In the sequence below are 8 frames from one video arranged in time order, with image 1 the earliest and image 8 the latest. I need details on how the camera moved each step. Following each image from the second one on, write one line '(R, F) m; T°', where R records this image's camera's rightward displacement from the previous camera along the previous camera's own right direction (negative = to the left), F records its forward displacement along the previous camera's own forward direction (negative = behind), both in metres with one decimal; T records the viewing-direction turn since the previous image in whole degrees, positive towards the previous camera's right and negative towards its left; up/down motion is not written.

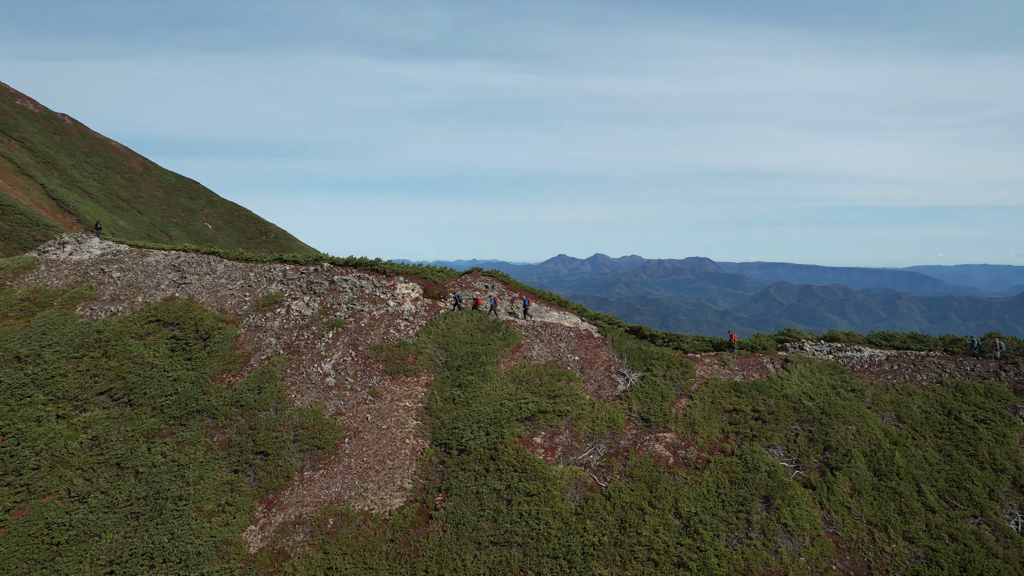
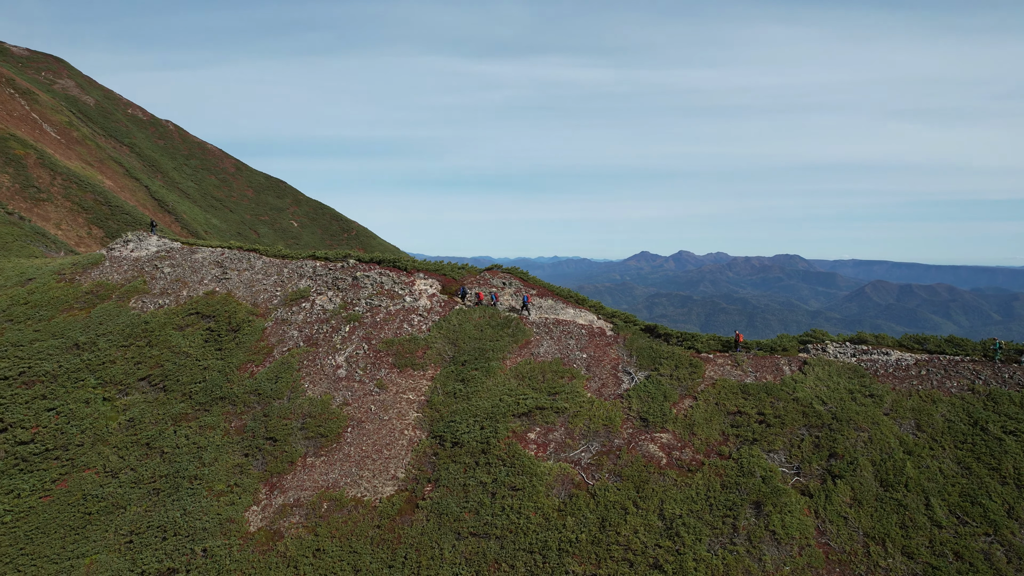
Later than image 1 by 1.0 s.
(+2.0, 0.0) m; -5°
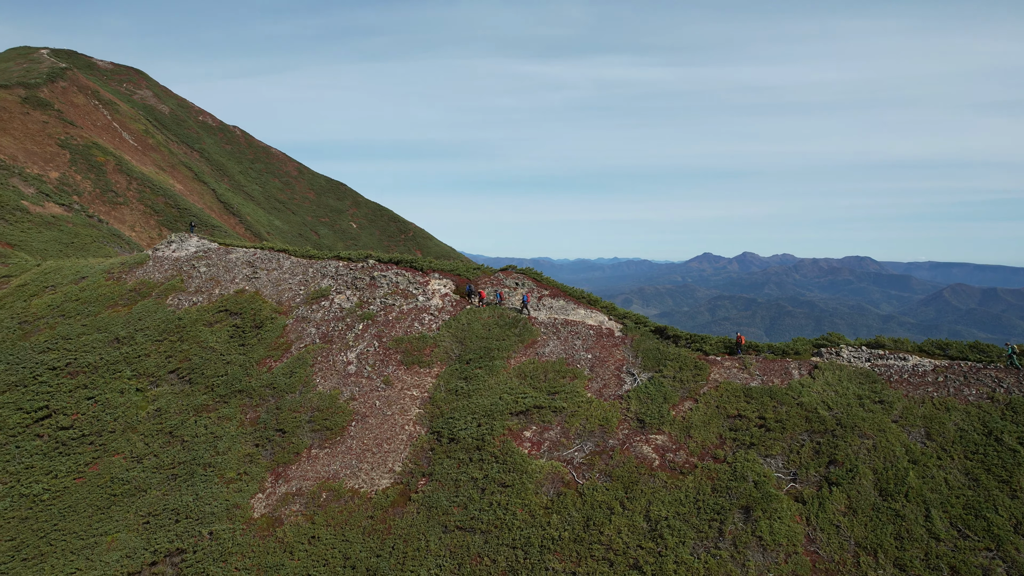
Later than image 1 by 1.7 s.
(+1.5, -0.2) m; -4°
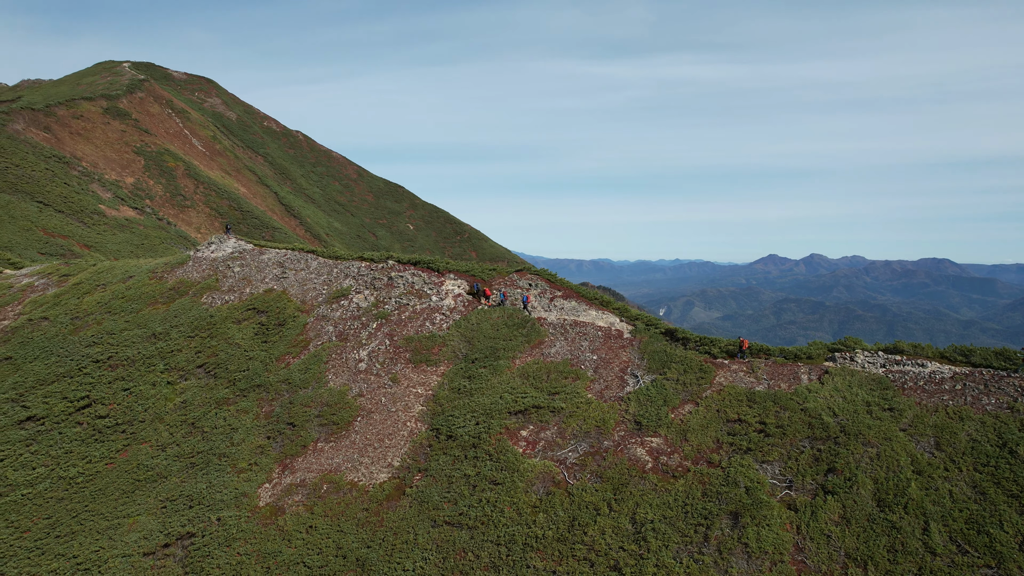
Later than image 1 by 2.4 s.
(+1.5, -0.2) m; -4°
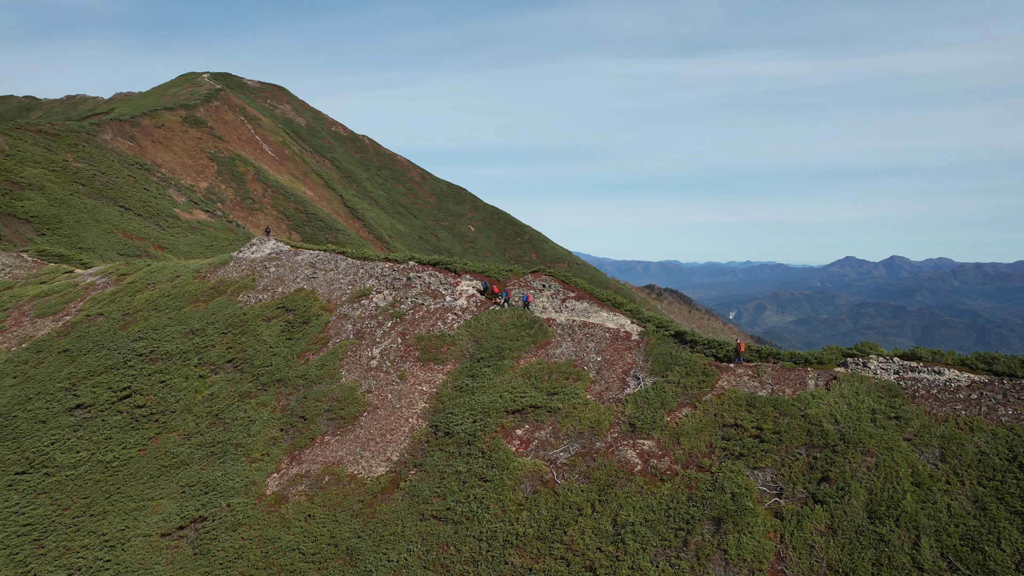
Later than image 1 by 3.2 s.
(+1.8, -0.2) m; -4°
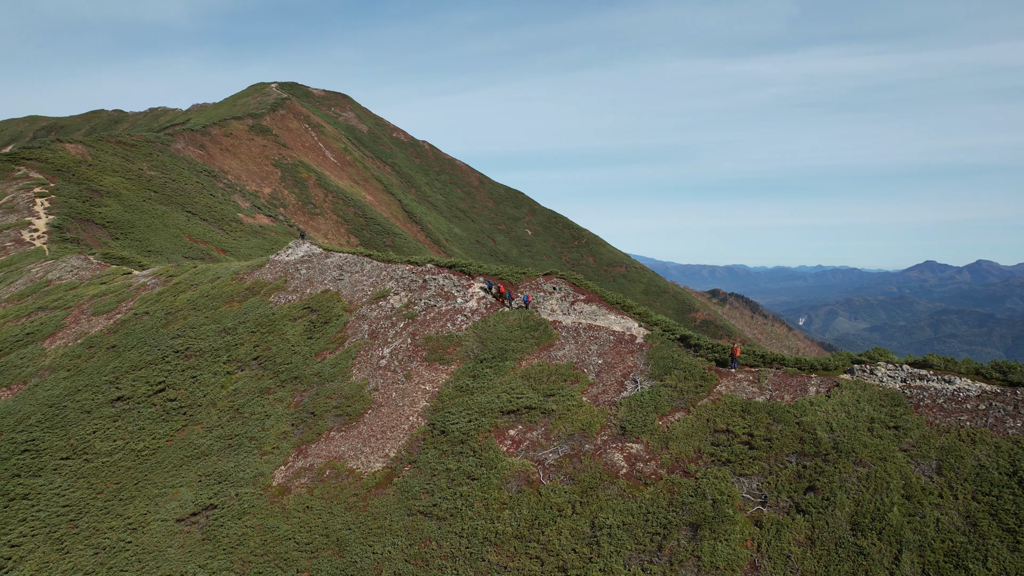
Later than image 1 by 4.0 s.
(+1.8, -0.3) m; -4°
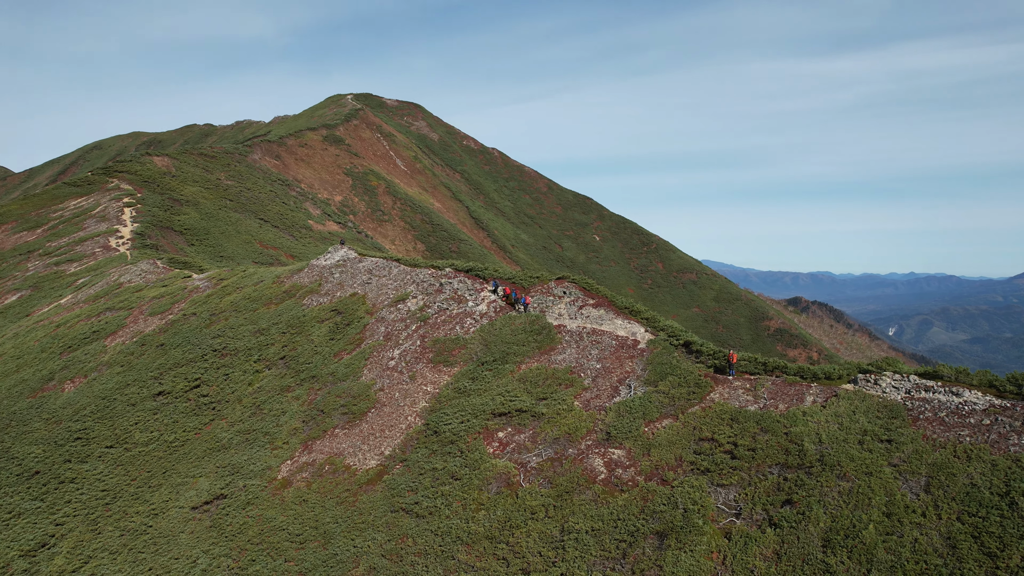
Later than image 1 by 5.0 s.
(+2.3, -0.2) m; -5°
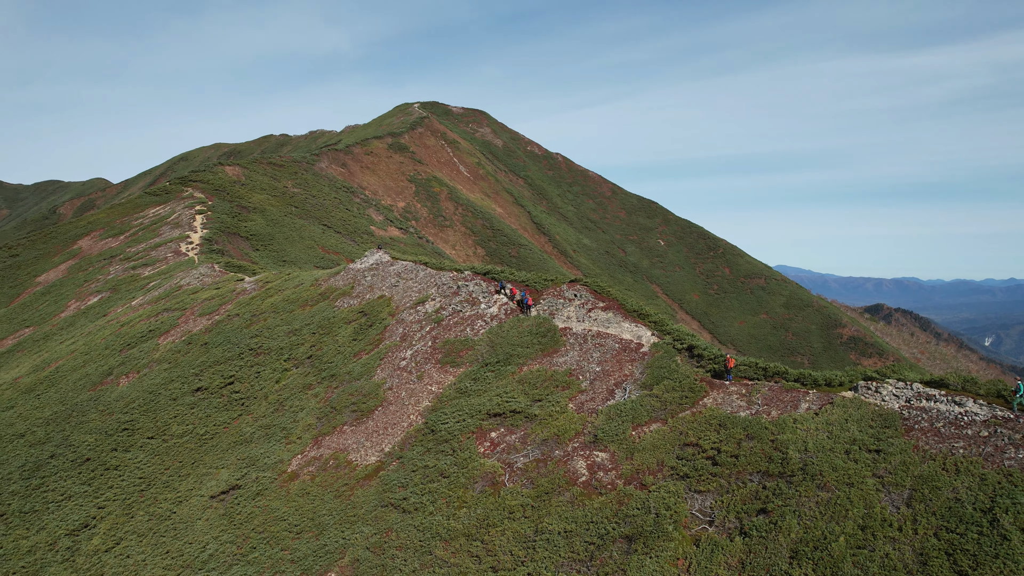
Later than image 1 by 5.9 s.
(+2.2, -0.3) m; -5°
